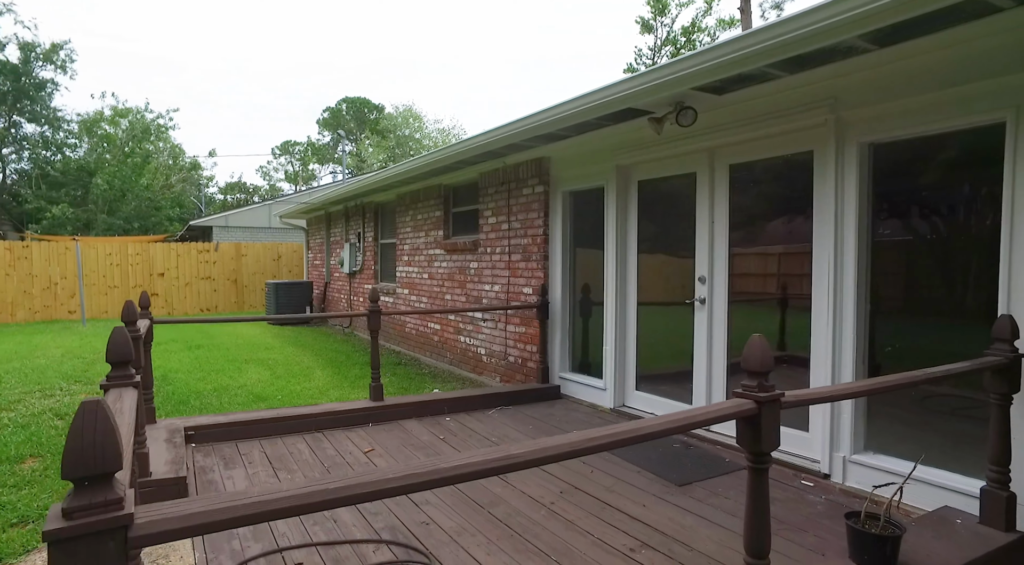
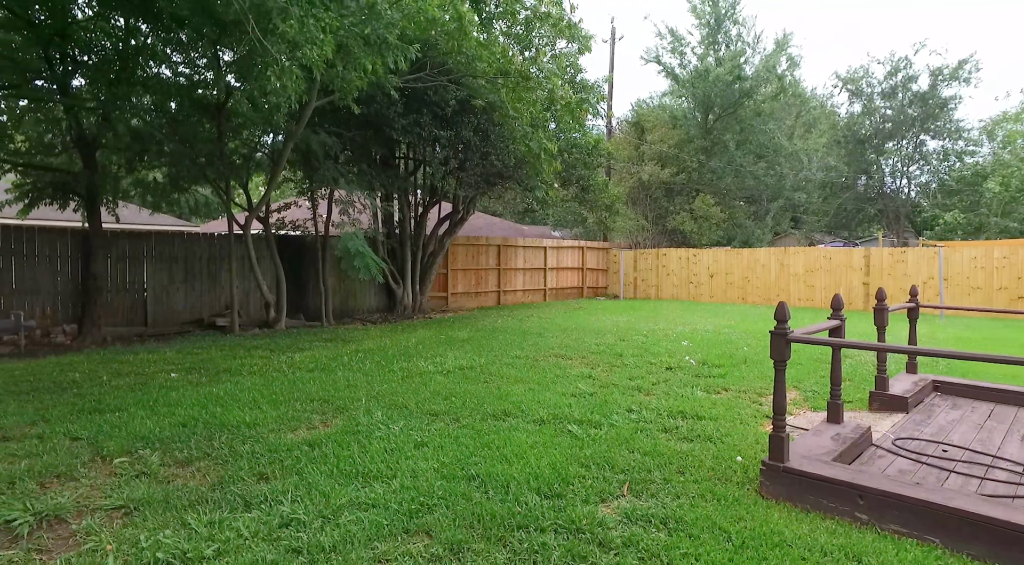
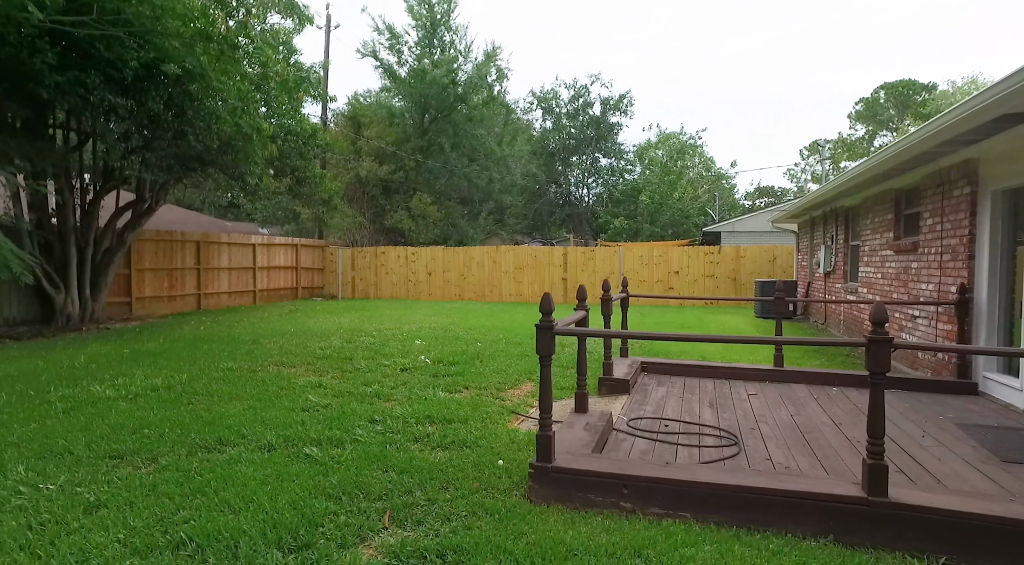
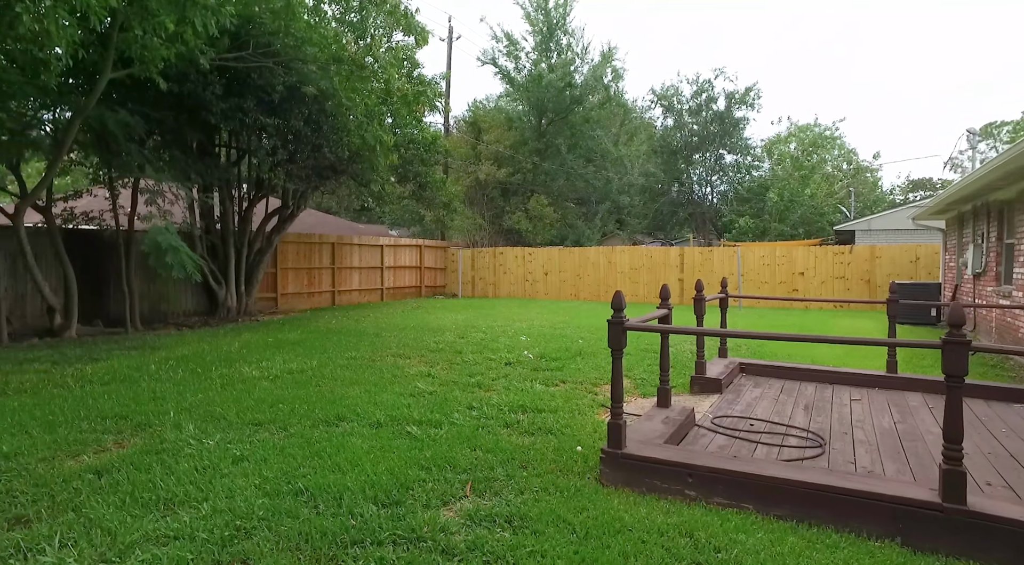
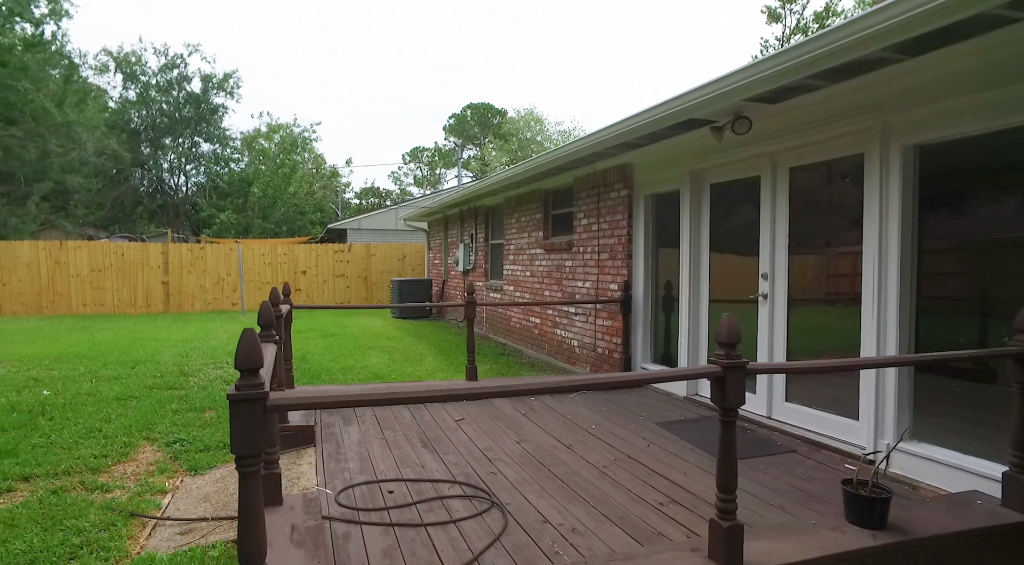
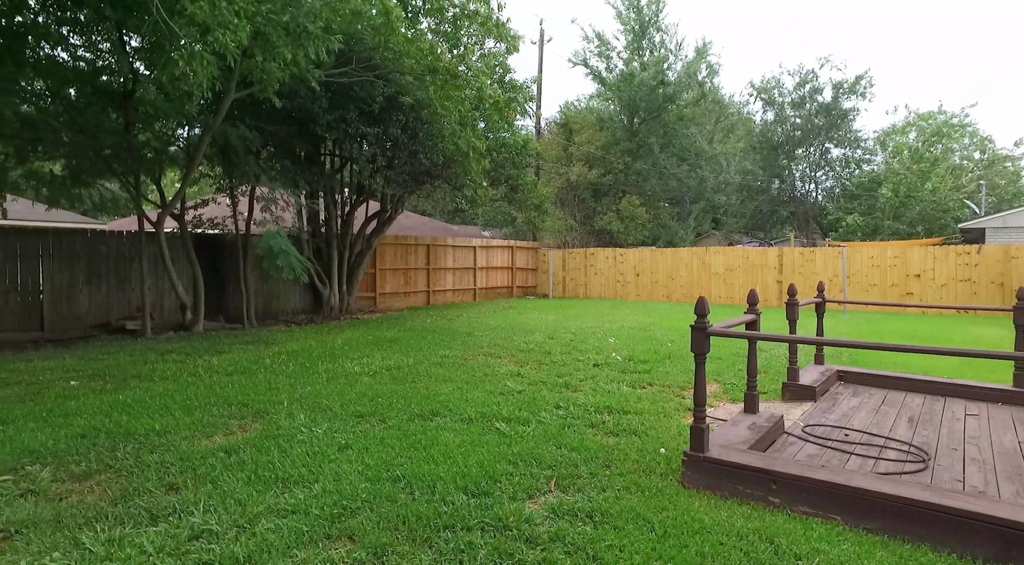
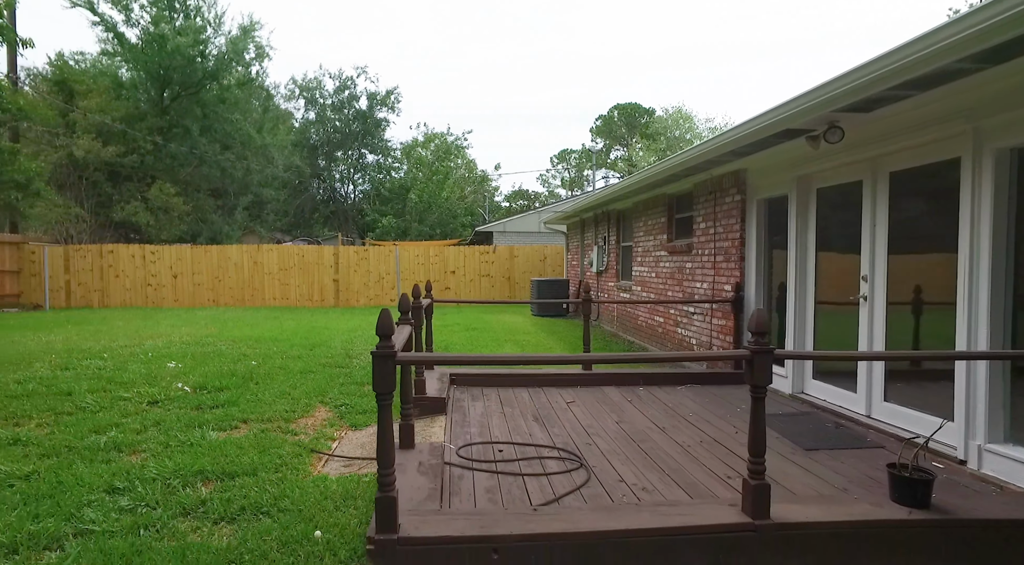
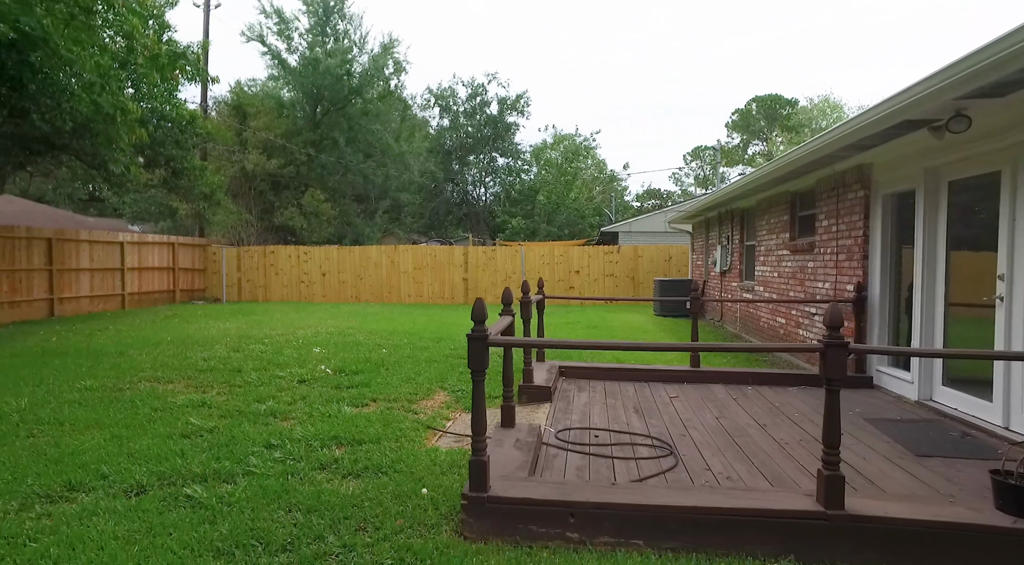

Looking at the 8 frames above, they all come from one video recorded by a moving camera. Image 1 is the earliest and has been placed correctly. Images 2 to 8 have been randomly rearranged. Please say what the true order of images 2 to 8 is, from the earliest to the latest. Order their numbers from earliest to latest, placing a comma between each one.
5, 7, 8, 3, 4, 6, 2
